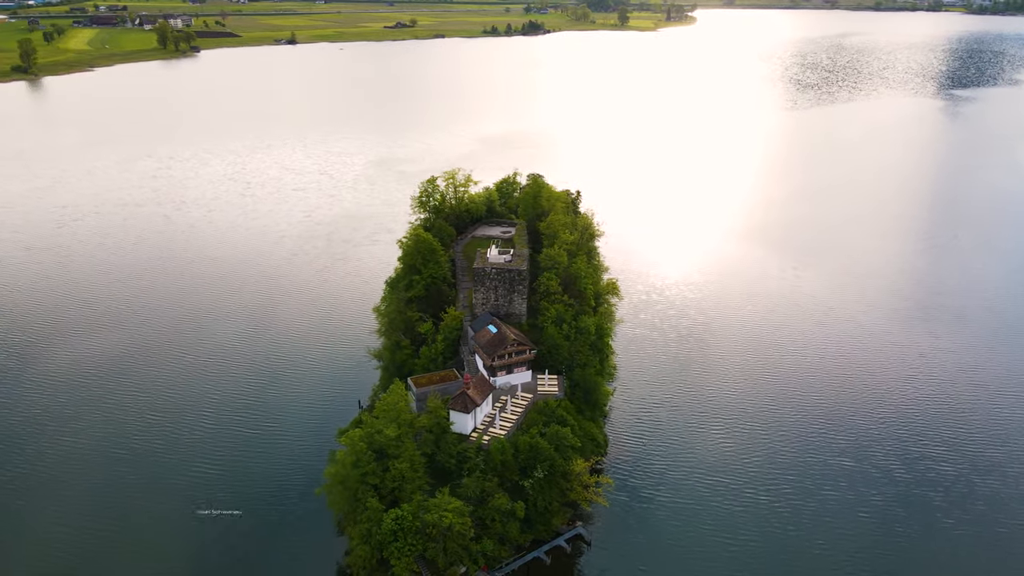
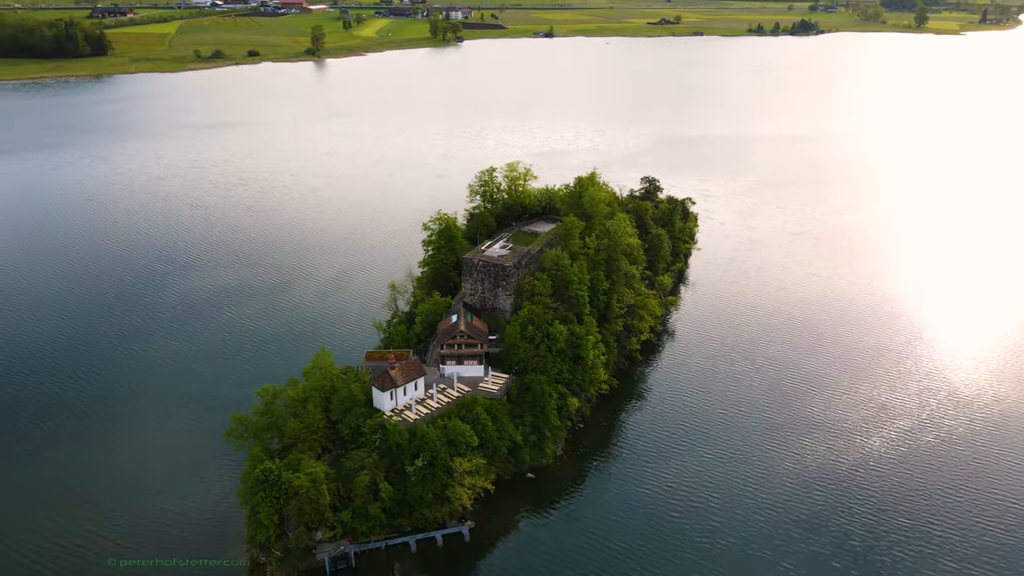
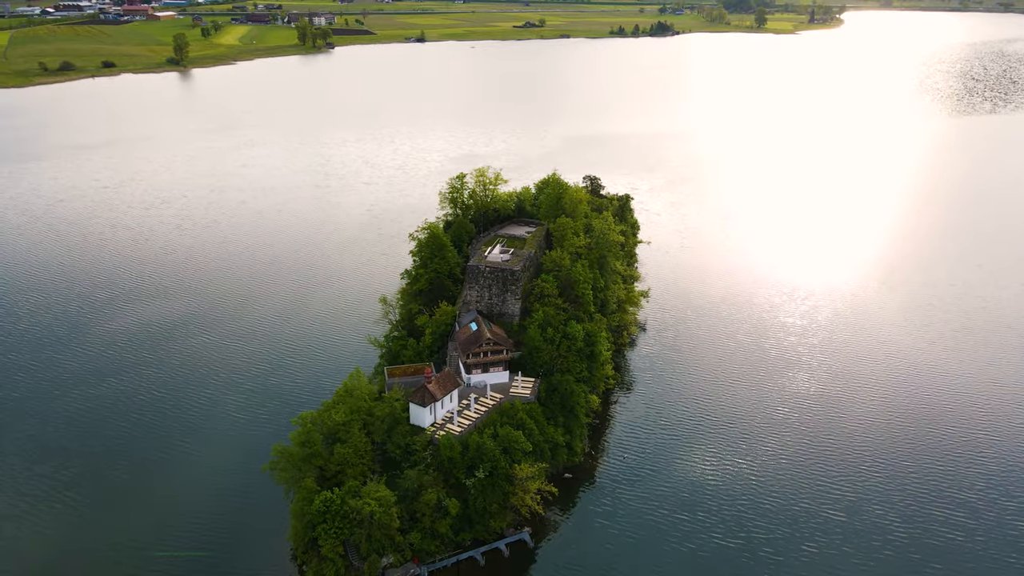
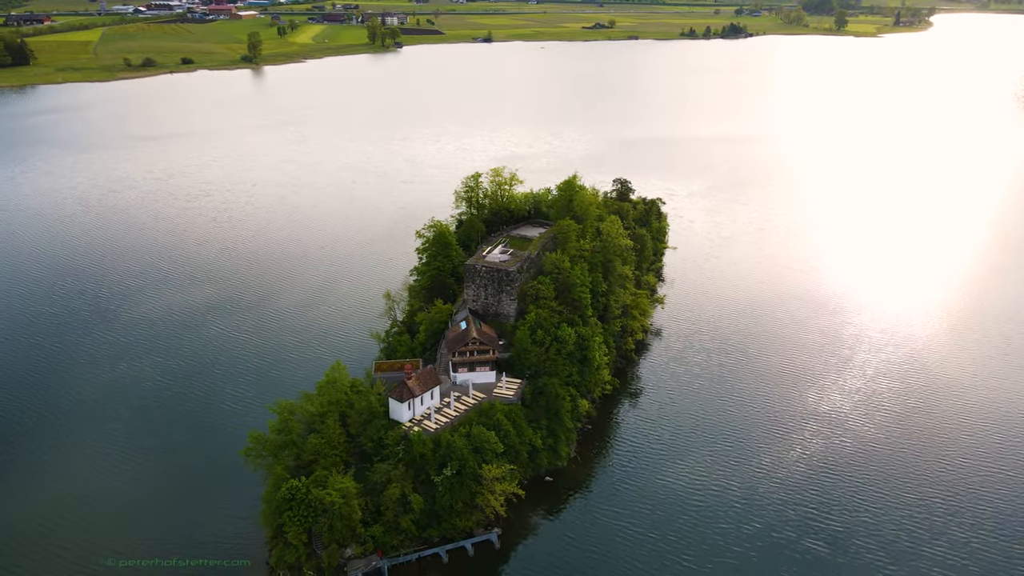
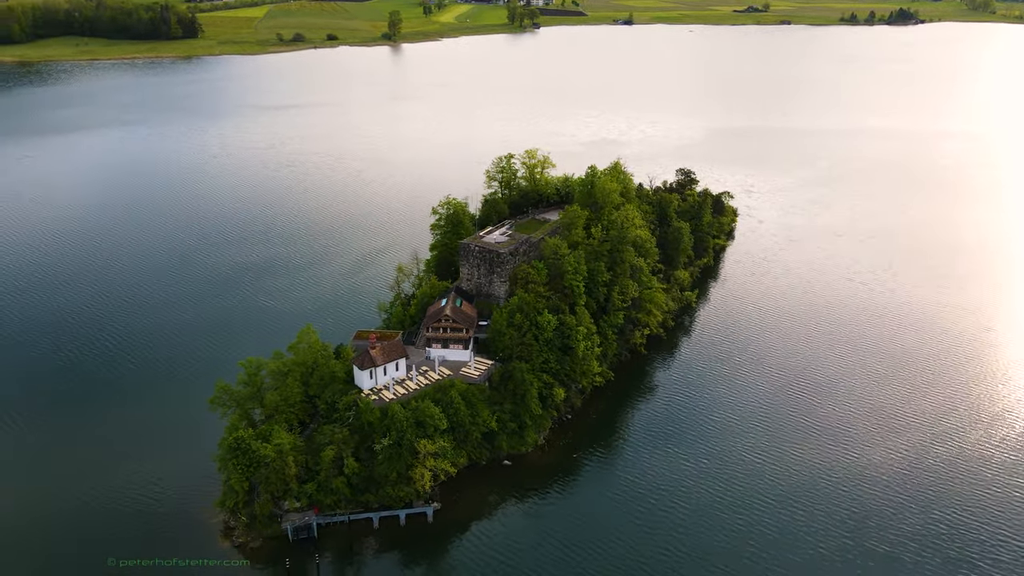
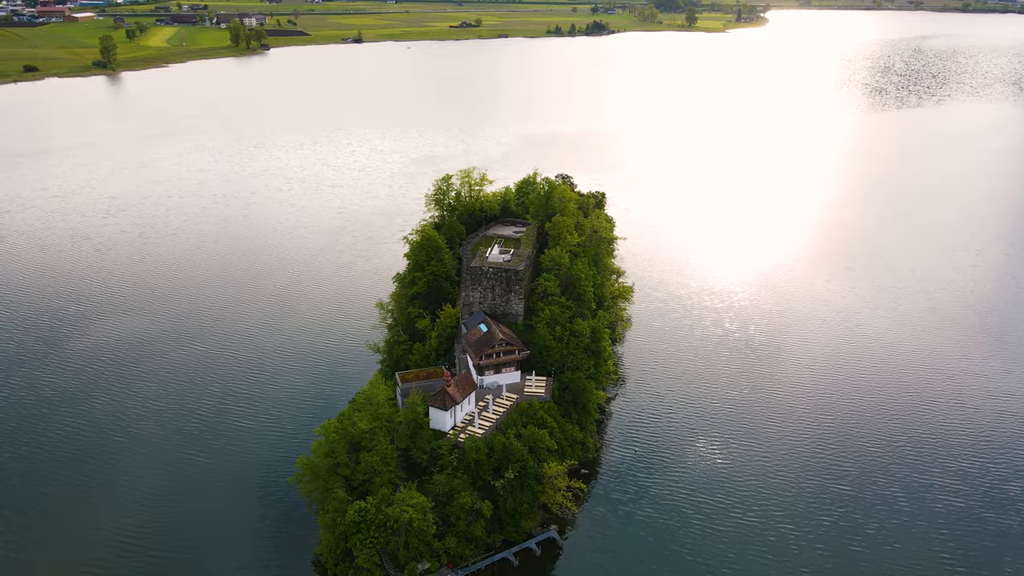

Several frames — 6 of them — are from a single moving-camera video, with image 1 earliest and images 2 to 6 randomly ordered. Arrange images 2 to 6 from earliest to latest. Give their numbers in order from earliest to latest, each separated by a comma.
6, 3, 4, 2, 5
